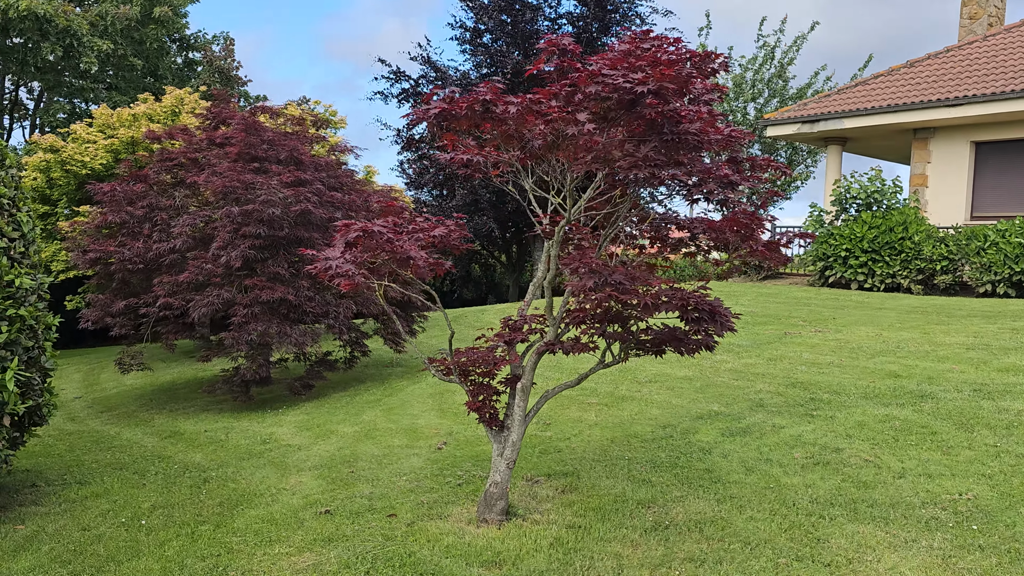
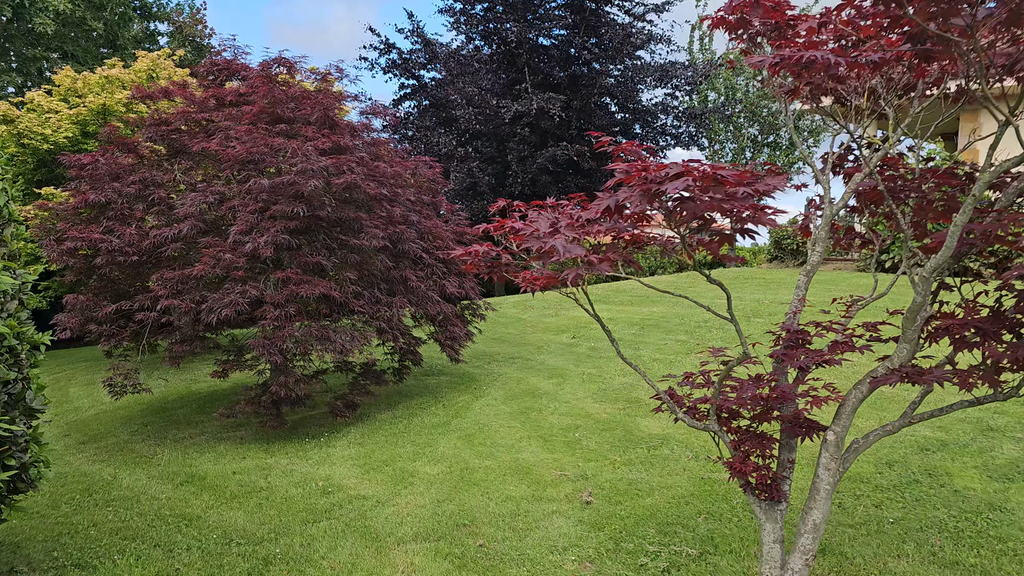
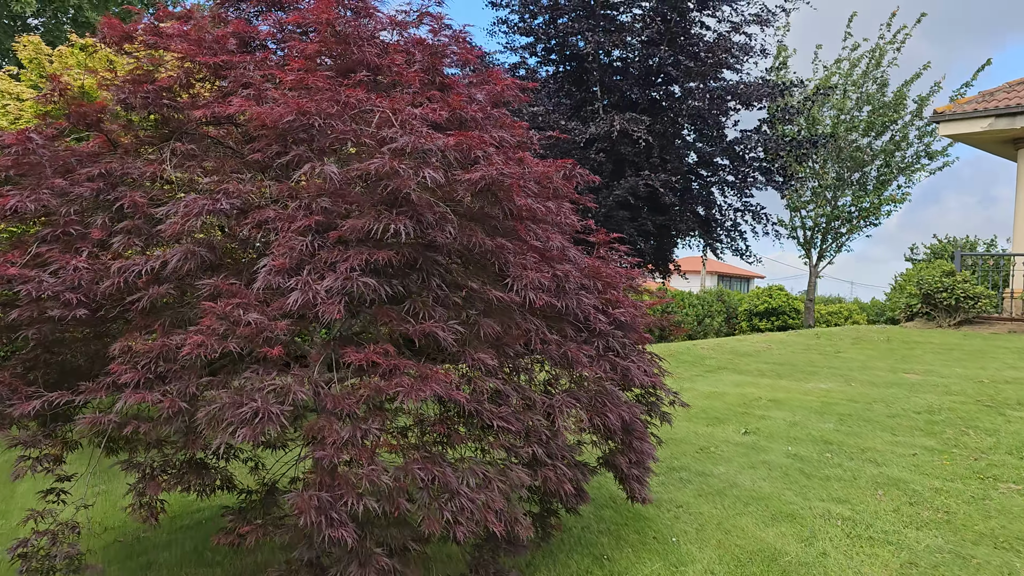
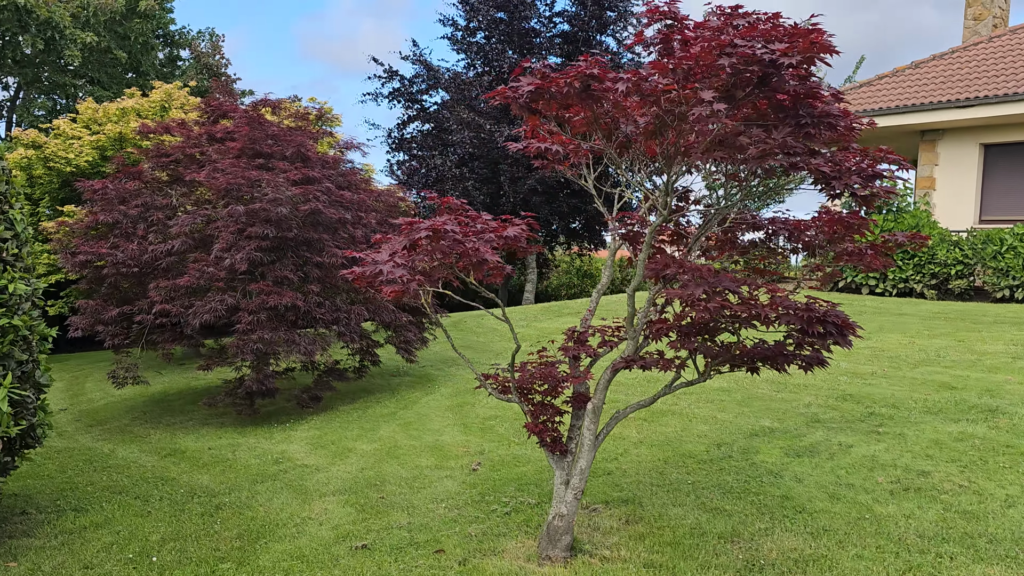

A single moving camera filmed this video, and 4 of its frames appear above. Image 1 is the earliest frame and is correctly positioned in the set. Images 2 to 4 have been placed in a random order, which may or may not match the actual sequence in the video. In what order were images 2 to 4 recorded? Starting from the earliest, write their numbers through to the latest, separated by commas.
4, 2, 3
